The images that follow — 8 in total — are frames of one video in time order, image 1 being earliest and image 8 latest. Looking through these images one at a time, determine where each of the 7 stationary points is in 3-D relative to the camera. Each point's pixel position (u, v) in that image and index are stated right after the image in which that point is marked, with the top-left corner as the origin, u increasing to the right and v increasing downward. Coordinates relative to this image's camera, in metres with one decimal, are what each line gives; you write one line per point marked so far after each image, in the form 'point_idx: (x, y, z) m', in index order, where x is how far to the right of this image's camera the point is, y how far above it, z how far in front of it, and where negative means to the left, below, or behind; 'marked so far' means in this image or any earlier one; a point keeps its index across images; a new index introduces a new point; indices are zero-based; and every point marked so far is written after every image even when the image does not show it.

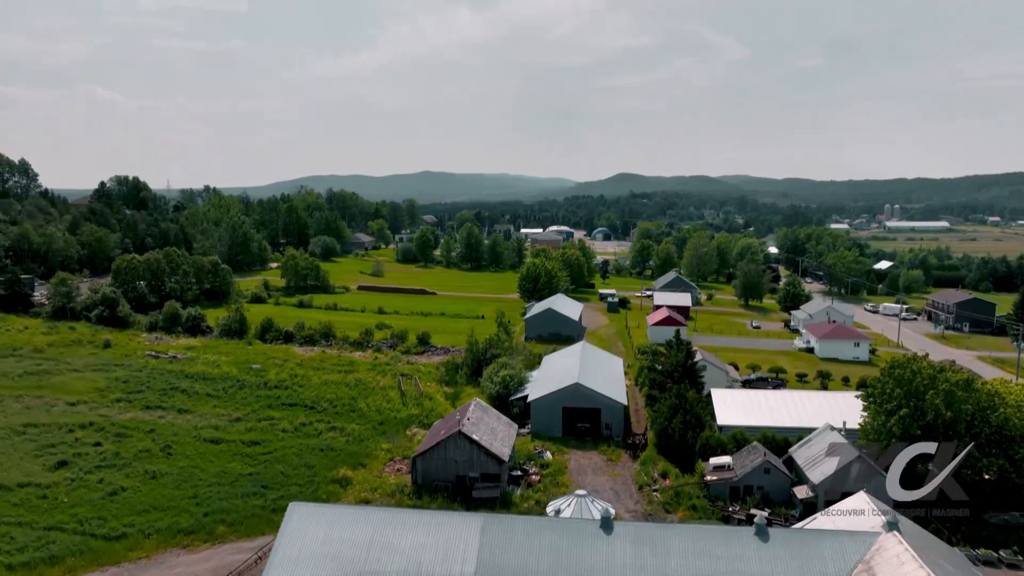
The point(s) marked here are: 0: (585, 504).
0: (+2.0, -5.8, +17.9) m
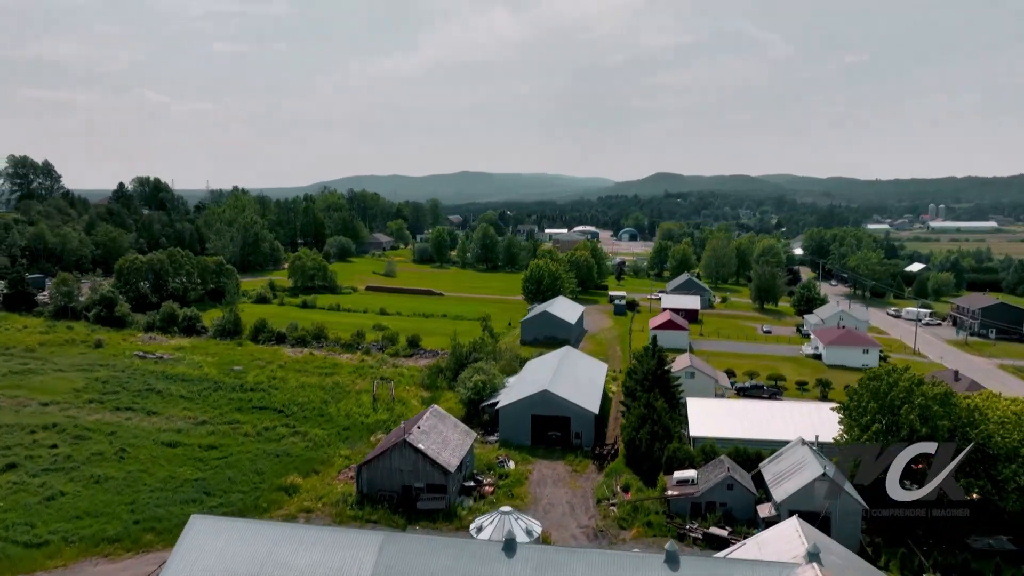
0: (-0.1, -6.0, +17.0) m
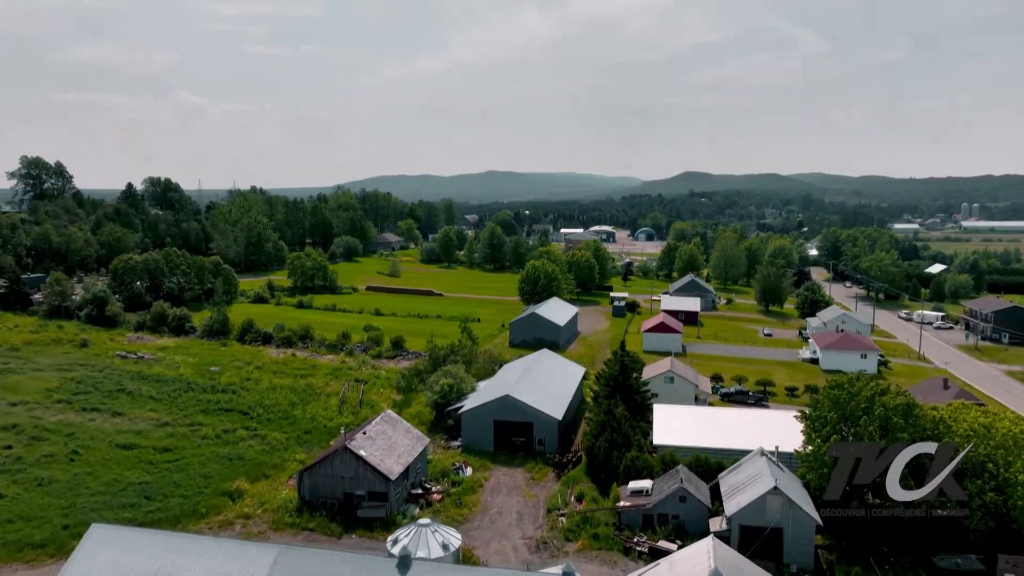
0: (-2.2, -6.1, +16.4) m
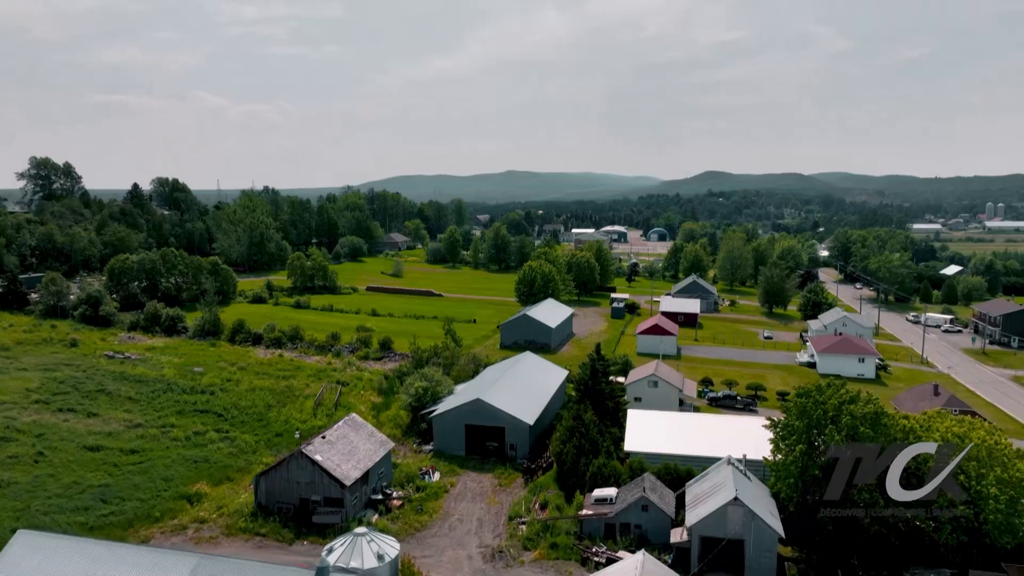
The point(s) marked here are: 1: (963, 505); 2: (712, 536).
0: (-3.7, -6.2, +16.0) m
1: (+13.1, -6.3, +19.3) m
2: (+6.0, -7.4, +19.8) m
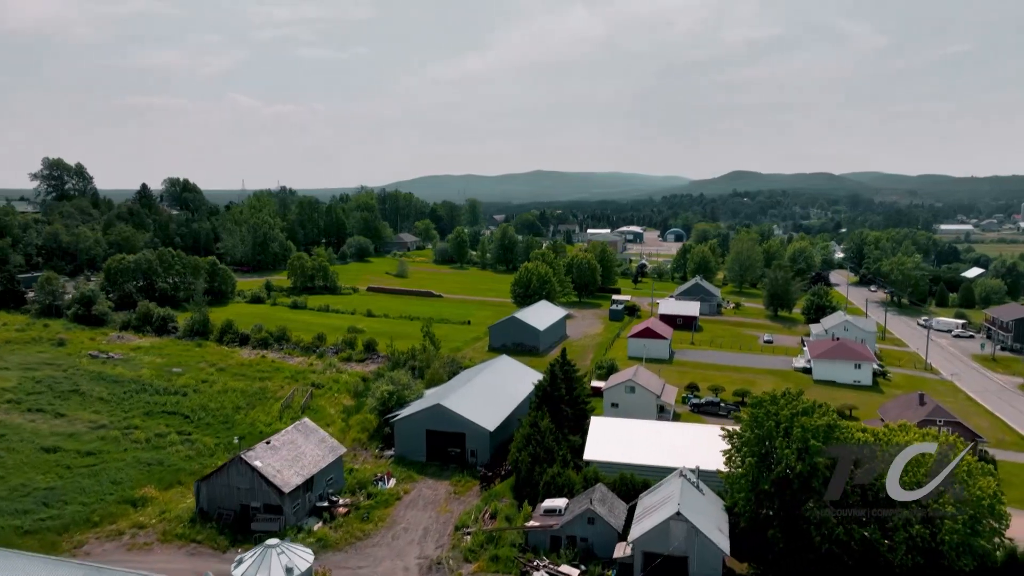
0: (-5.7, -6.3, +15.6) m
1: (+11.2, -6.5, +18.3) m
2: (+4.1, -7.6, +19.1) m
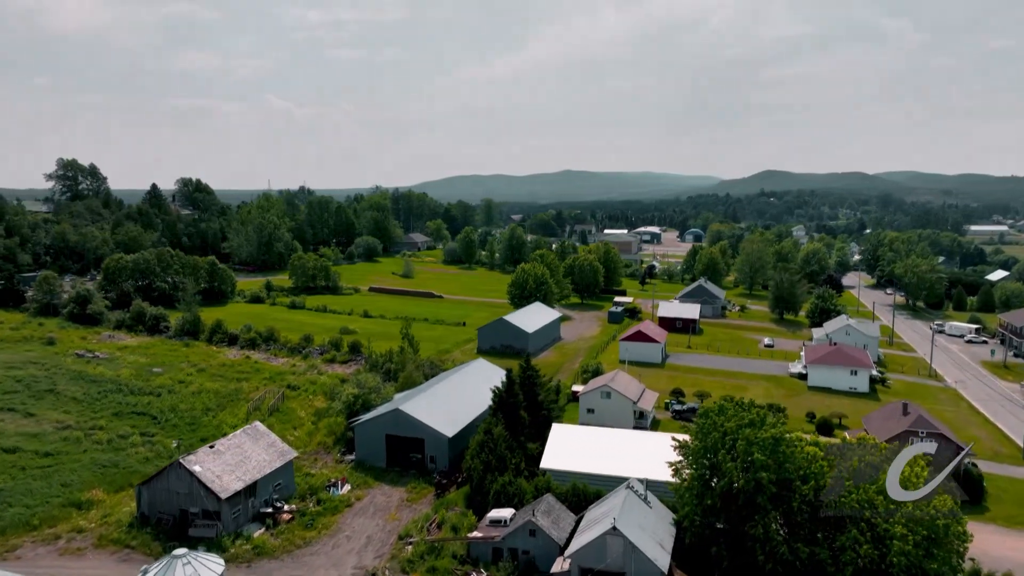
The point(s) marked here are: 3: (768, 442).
0: (-7.7, -6.4, +15.2) m
1: (+9.3, -6.7, +17.3) m
2: (+2.2, -7.7, +18.3) m
3: (+7.1, -4.2, +18.3) m
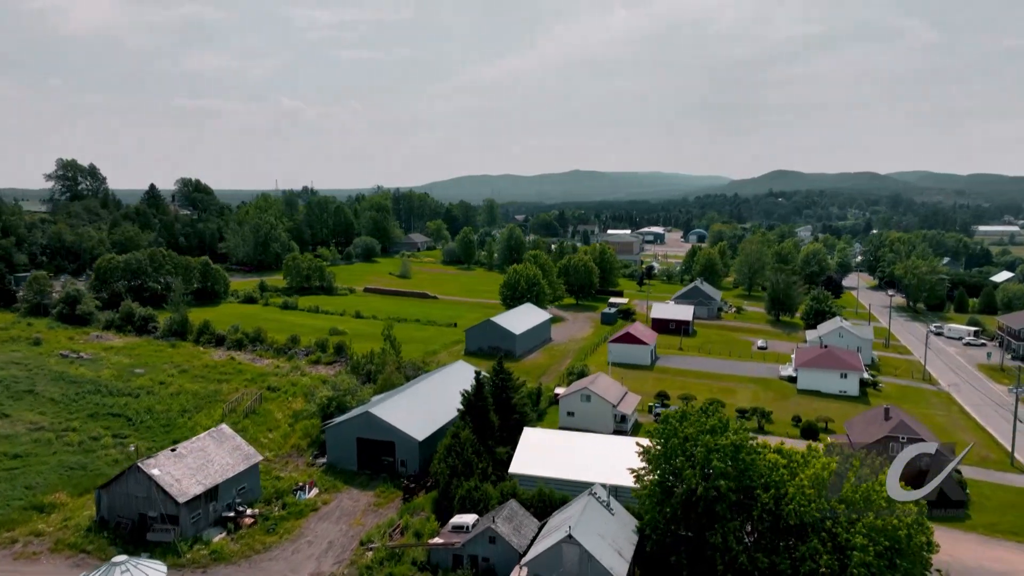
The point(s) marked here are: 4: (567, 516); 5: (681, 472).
0: (-9.0, -6.4, +15.0) m
1: (+8.0, -6.8, +16.9) m
2: (+1.0, -7.8, +18.0) m
3: (+5.9, -4.3, +17.9) m
4: (+1.6, -6.7, +19.3) m
5: (+4.7, -5.1, +18.2) m
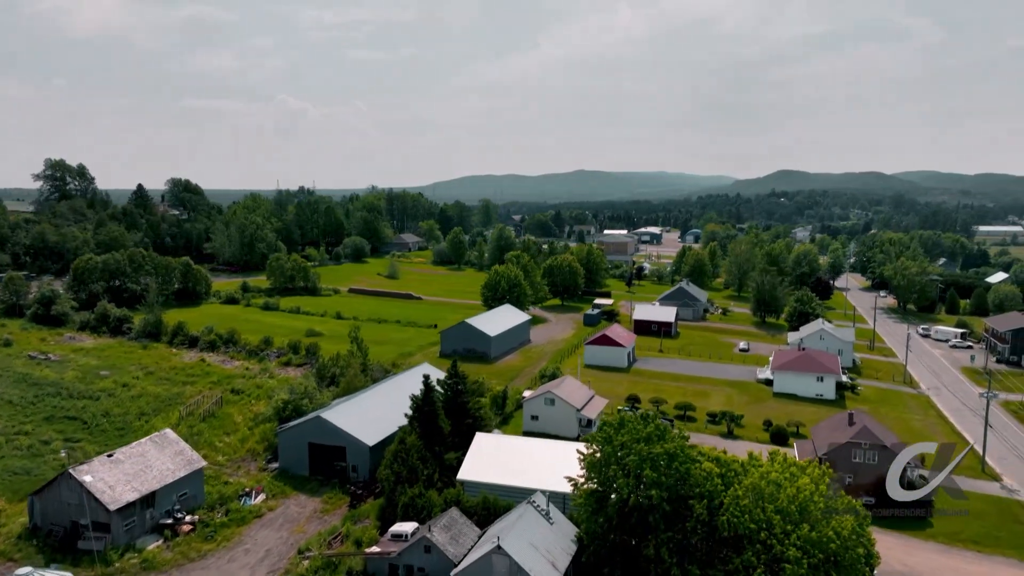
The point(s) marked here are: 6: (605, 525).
0: (-10.9, -6.5, +14.6) m
1: (+6.1, -6.9, +16.4) m
2: (-0.9, -7.9, +17.6) m
3: (+4.0, -4.4, +17.4) m
4: (-0.3, -6.8, +18.9) m
5: (+2.8, -5.2, +17.7) m
6: (+2.5, -6.4, +17.9) m
